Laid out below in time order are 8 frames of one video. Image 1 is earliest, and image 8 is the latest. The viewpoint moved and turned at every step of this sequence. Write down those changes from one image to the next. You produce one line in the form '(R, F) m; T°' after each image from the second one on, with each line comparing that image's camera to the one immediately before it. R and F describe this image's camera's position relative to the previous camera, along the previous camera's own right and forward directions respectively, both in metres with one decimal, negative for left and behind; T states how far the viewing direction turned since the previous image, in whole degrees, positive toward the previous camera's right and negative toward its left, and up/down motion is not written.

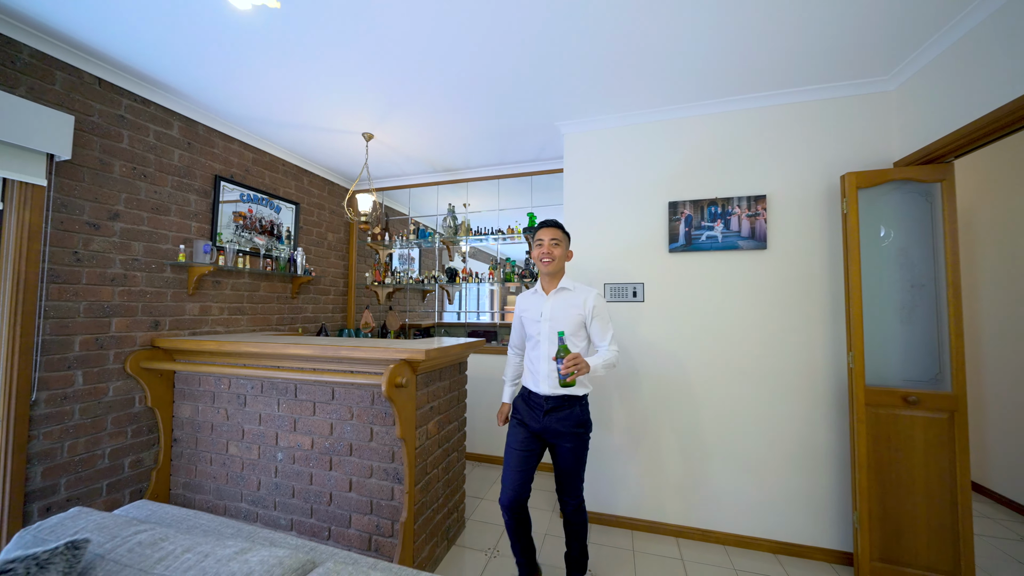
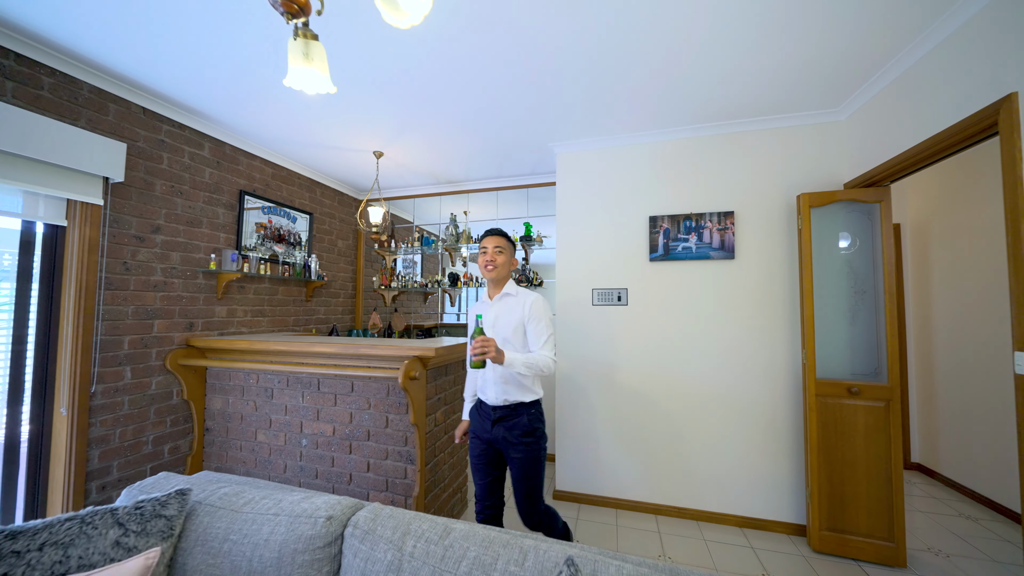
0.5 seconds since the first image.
(0.0, -0.3) m; 0°
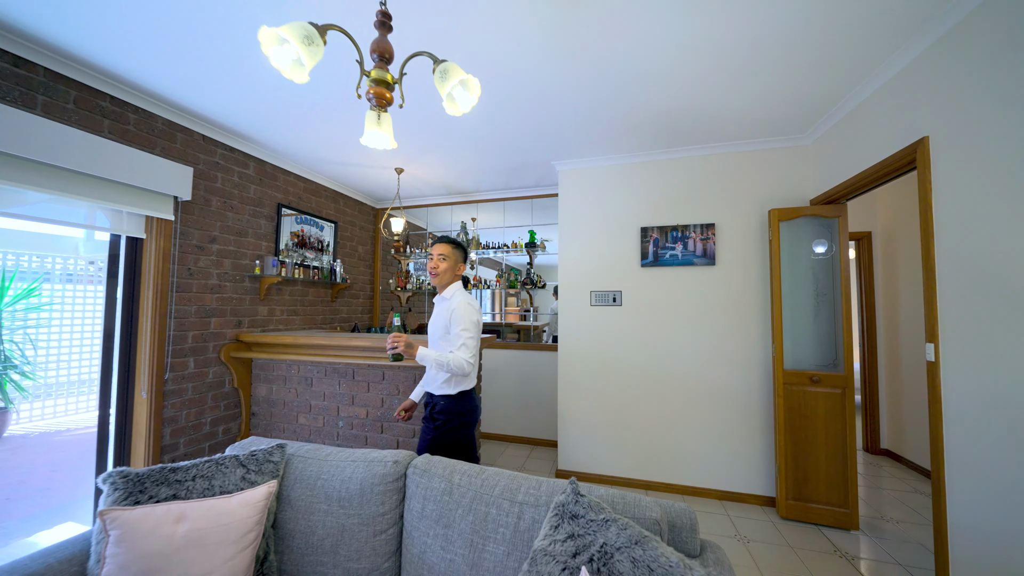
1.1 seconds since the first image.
(-0.1, -0.3) m; 0°
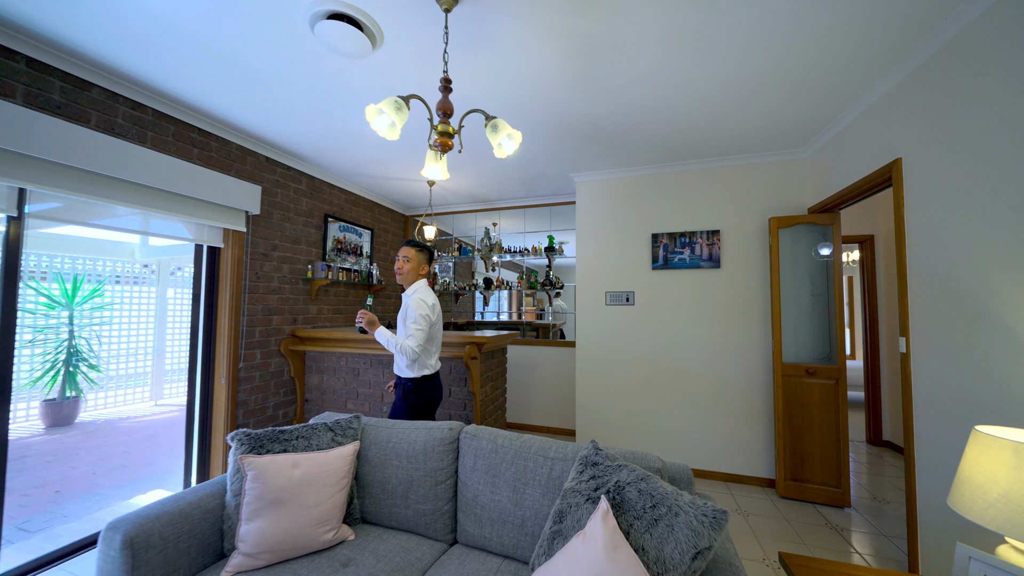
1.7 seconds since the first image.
(-0.1, -0.3) m; -2°
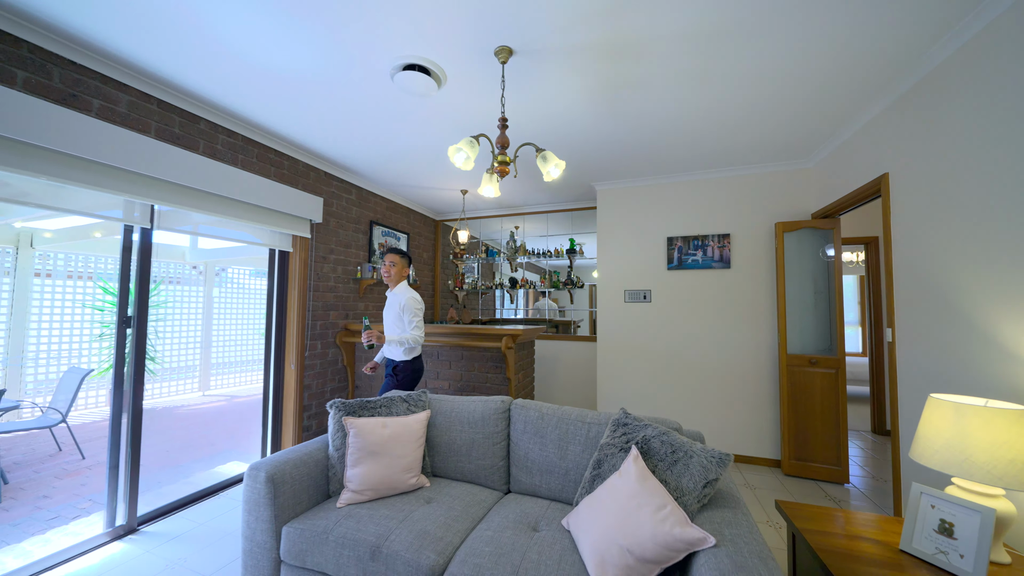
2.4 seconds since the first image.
(-0.2, -0.3) m; -2°
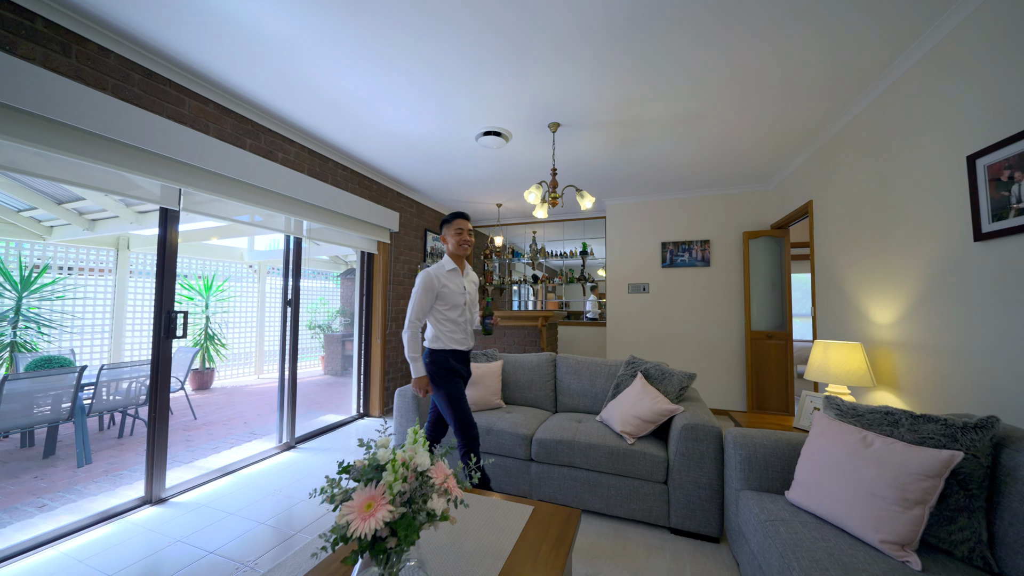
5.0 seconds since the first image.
(-0.4, -0.9) m; 0°
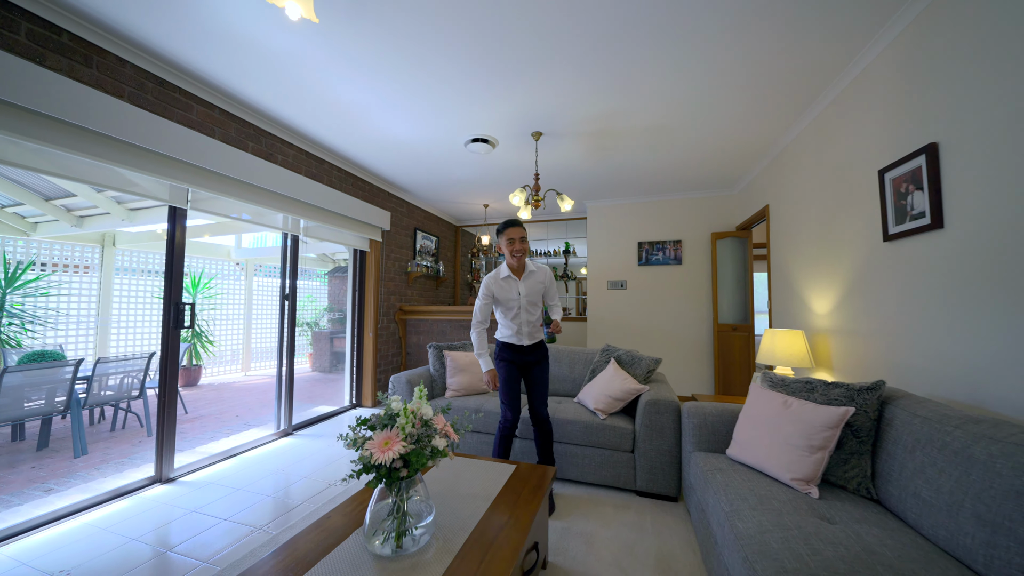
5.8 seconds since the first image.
(0.0, -0.2) m; +2°
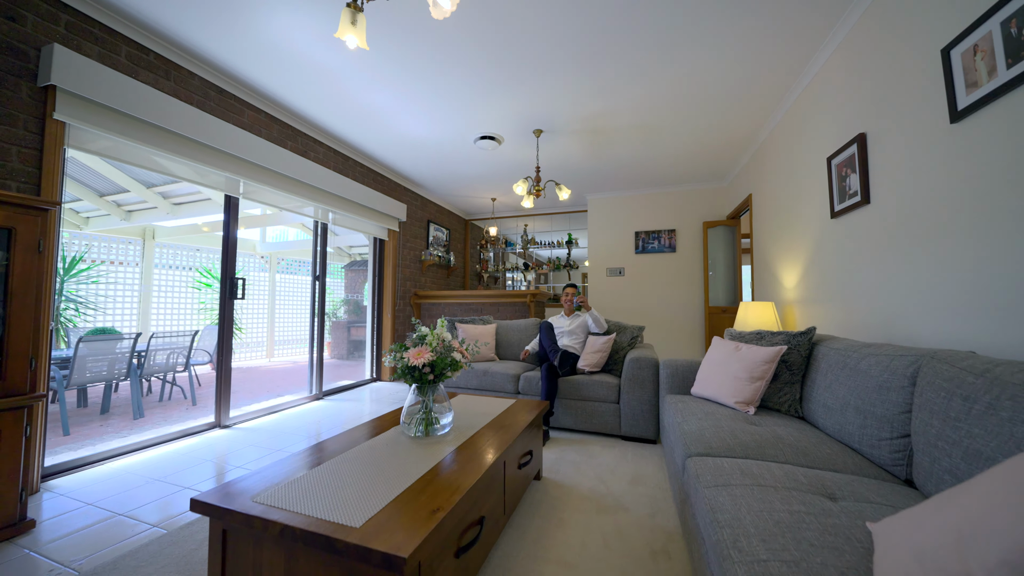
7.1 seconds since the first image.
(0.0, -0.4) m; -1°
